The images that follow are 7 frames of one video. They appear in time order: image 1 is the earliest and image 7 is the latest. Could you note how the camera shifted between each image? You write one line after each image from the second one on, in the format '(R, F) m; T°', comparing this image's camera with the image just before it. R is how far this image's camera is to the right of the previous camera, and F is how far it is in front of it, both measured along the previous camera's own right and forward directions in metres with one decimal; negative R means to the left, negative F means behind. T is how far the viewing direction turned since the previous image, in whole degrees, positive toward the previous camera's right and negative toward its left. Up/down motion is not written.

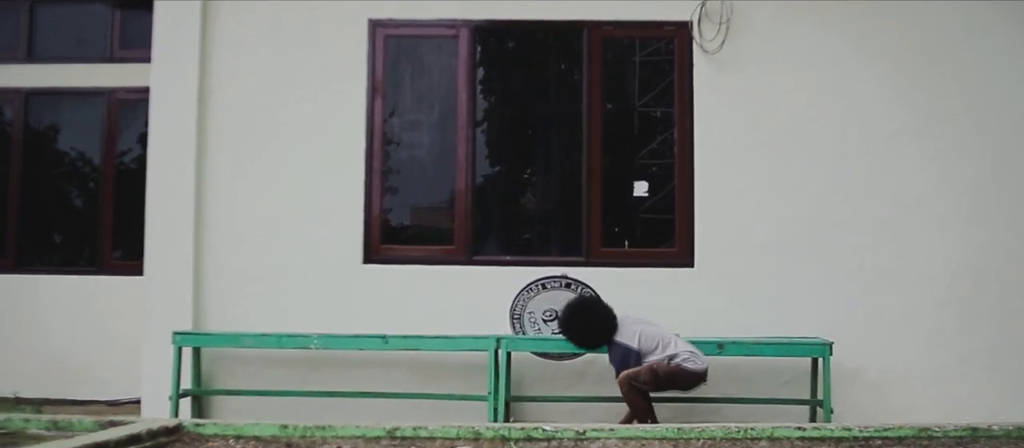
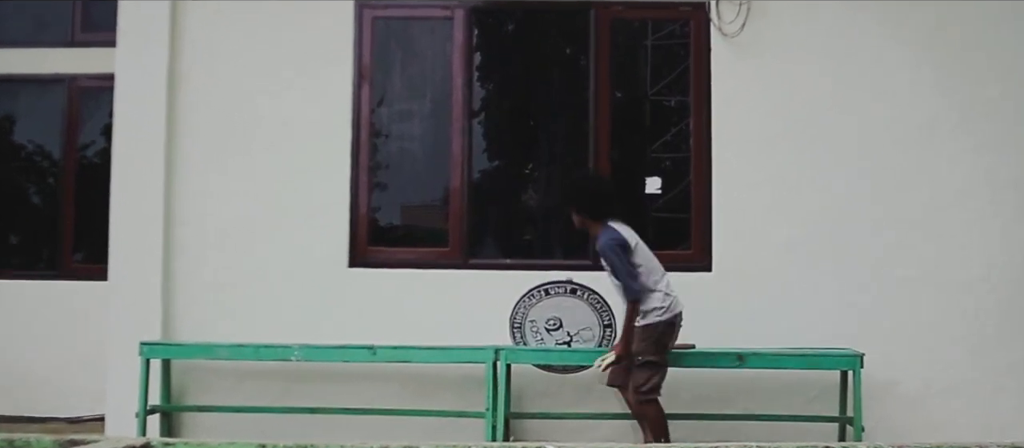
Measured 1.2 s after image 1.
(0.0, +0.5) m; 0°
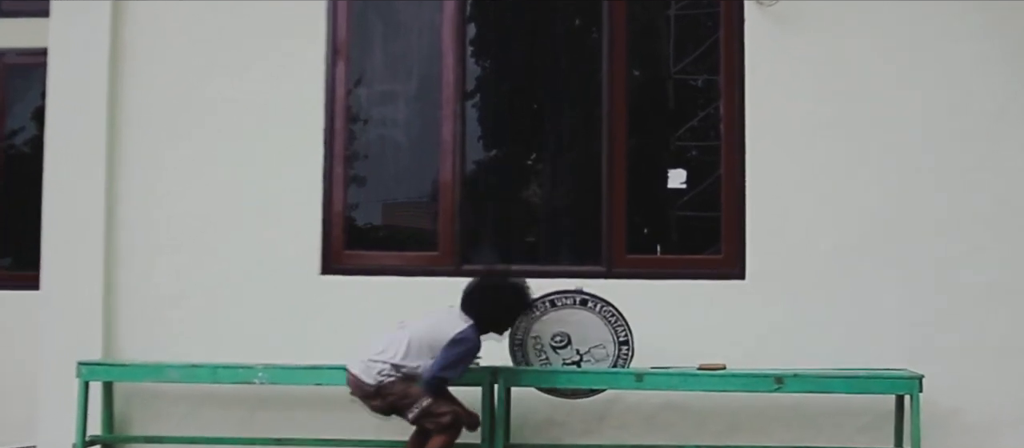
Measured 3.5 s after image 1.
(-0.1, +0.8) m; +1°
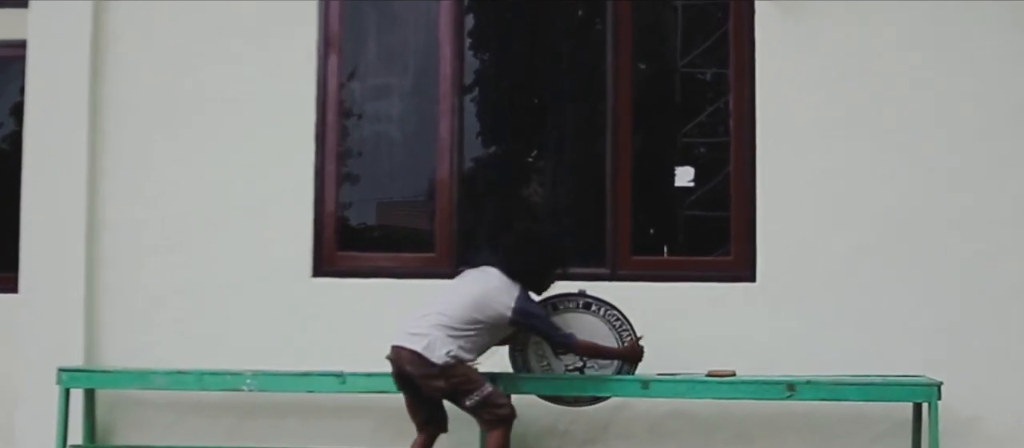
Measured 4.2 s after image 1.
(0.0, +0.2) m; 0°
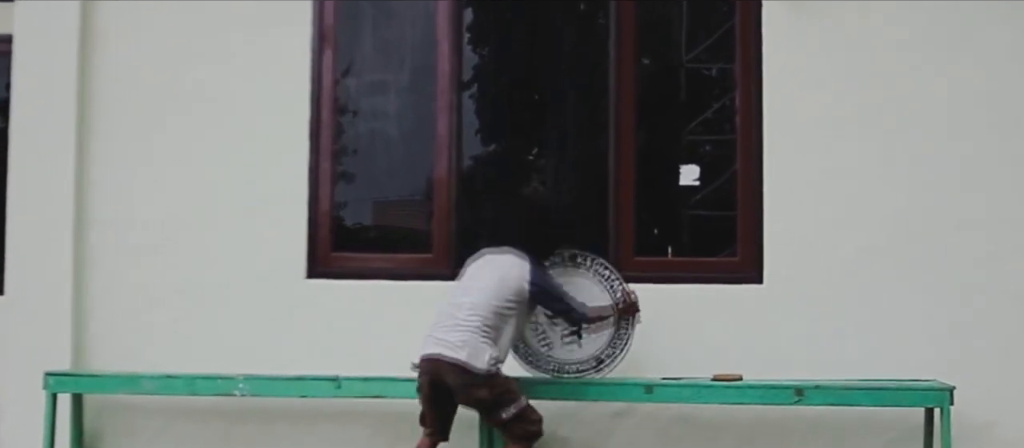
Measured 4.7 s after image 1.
(0.0, +0.1) m; 0°
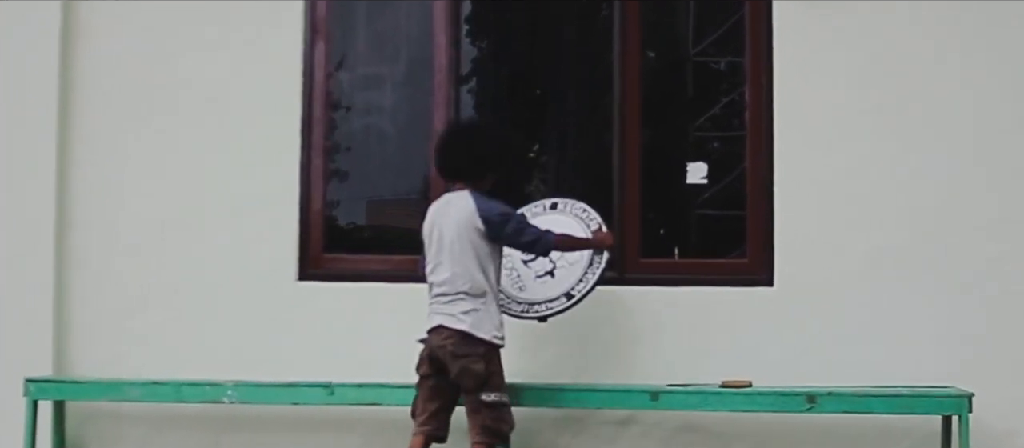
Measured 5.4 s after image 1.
(0.0, +0.2) m; 0°
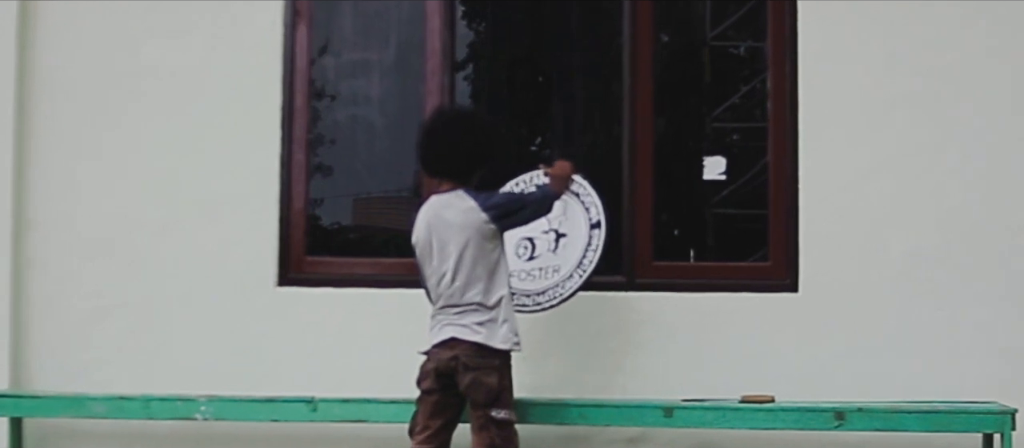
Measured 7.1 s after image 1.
(0.0, +0.4) m; 0°
